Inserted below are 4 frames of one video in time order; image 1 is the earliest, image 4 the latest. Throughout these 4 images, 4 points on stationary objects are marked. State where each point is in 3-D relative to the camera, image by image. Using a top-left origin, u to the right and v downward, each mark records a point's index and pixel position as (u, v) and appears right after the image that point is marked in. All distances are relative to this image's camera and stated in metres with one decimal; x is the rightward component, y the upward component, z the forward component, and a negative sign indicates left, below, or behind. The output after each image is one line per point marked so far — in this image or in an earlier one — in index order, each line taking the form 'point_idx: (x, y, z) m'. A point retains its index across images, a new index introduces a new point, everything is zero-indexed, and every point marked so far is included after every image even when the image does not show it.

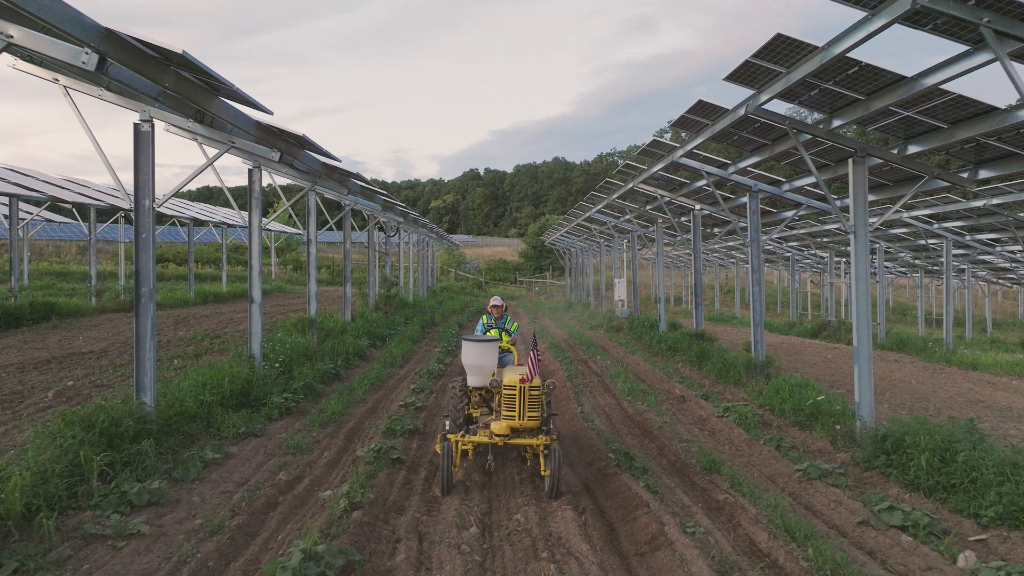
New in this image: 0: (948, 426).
0: (+4.9, -1.5, +6.7) m
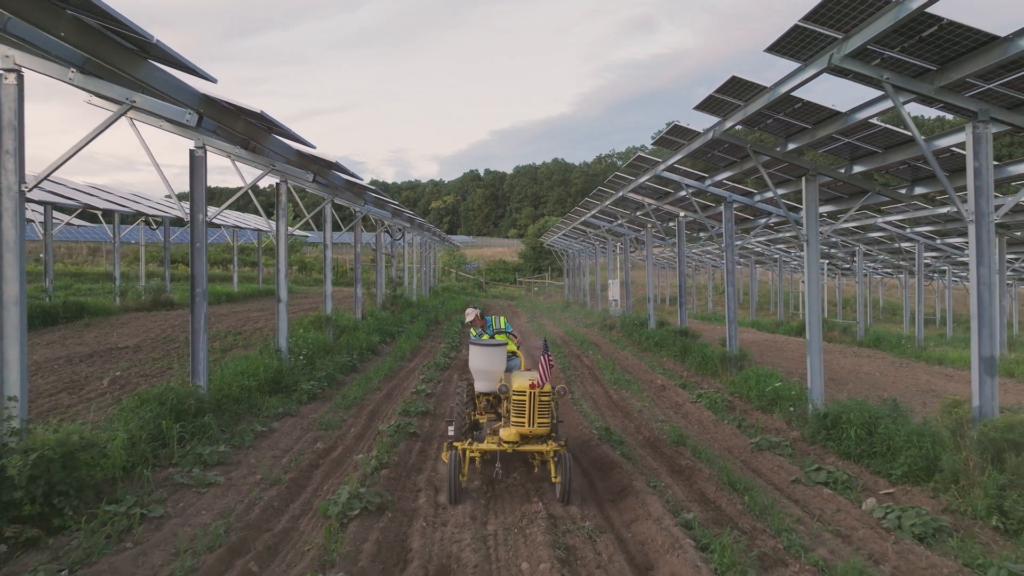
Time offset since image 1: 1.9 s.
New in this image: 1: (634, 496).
0: (+4.9, -1.6, +7.9) m
1: (+1.2, -2.1, +5.9) m
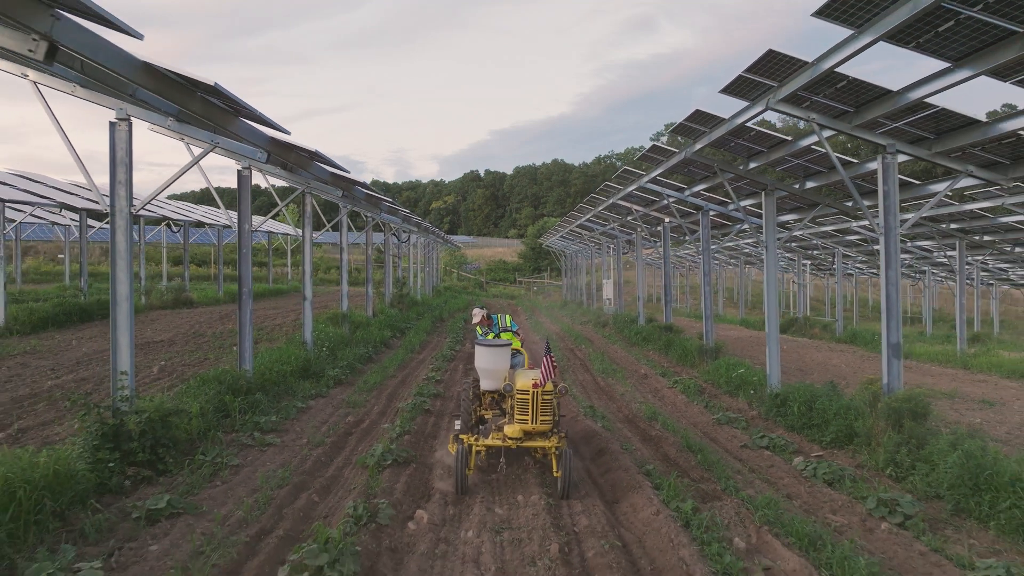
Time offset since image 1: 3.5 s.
0: (+4.9, -1.6, +9.3) m
1: (+1.2, -2.1, +7.3) m
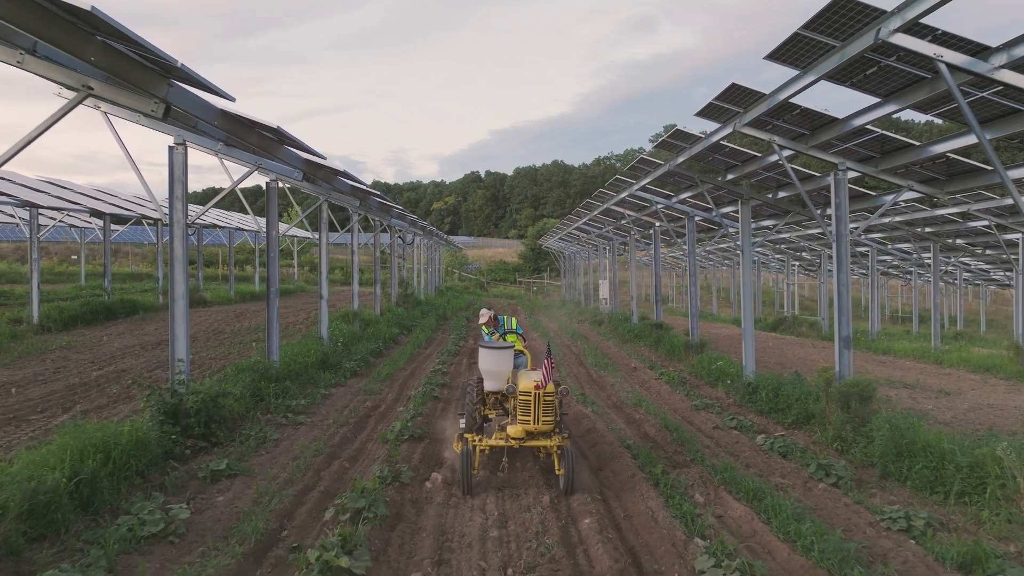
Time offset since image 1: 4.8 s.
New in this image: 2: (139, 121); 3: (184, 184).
0: (+4.9, -1.6, +10.4) m
1: (+1.2, -2.1, +8.4) m
2: (-4.6, +2.1, +7.4) m
3: (-4.2, +1.3, +7.5) m
